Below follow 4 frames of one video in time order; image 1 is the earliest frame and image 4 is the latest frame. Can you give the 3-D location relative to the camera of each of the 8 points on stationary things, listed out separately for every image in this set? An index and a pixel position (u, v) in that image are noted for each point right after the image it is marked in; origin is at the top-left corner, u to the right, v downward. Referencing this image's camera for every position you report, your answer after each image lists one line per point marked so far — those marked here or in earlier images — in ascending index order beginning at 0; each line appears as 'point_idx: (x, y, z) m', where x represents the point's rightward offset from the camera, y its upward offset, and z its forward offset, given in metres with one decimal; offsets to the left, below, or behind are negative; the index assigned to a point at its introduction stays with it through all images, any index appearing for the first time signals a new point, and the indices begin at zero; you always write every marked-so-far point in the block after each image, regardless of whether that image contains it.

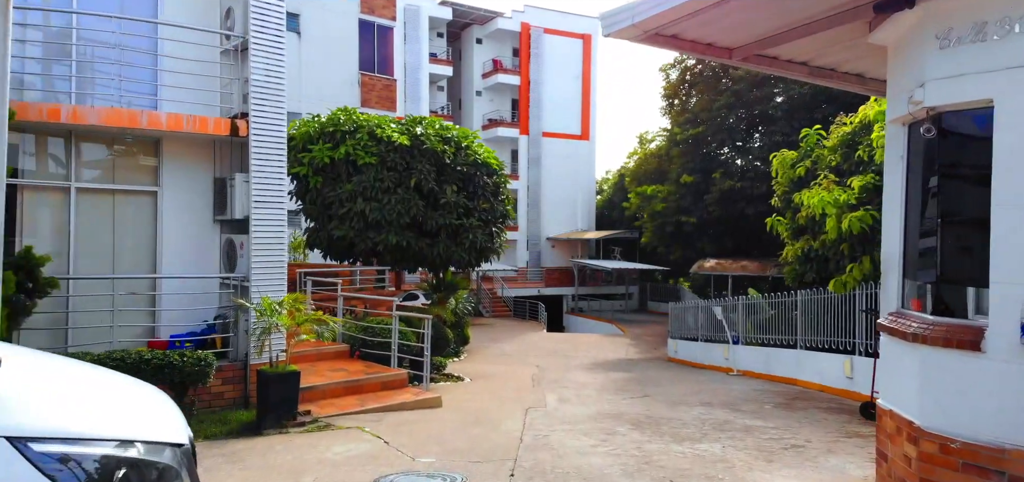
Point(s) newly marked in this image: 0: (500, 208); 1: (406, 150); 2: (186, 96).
0: (-0.2, +0.6, +13.4) m
1: (-1.9, +1.6, +12.6) m
2: (-4.0, +1.8, +8.6) m
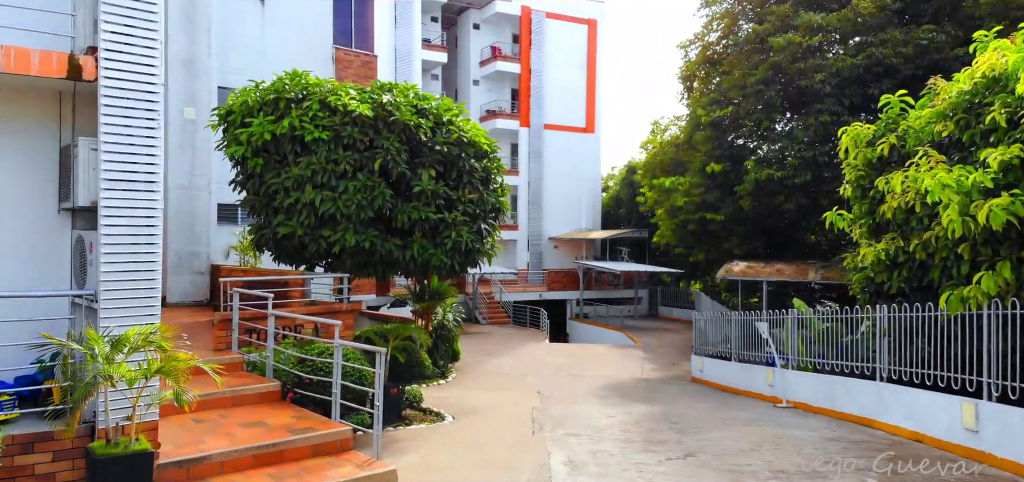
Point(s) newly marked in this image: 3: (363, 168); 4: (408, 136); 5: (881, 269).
0: (-0.3, +0.6, +10.6) m
1: (-2.0, +1.6, +9.8) m
2: (-4.1, +1.8, +5.8) m
3: (-2.1, +1.0, +9.7) m
4: (-1.5, +1.5, +9.9) m
5: (+4.7, -0.4, +9.1) m
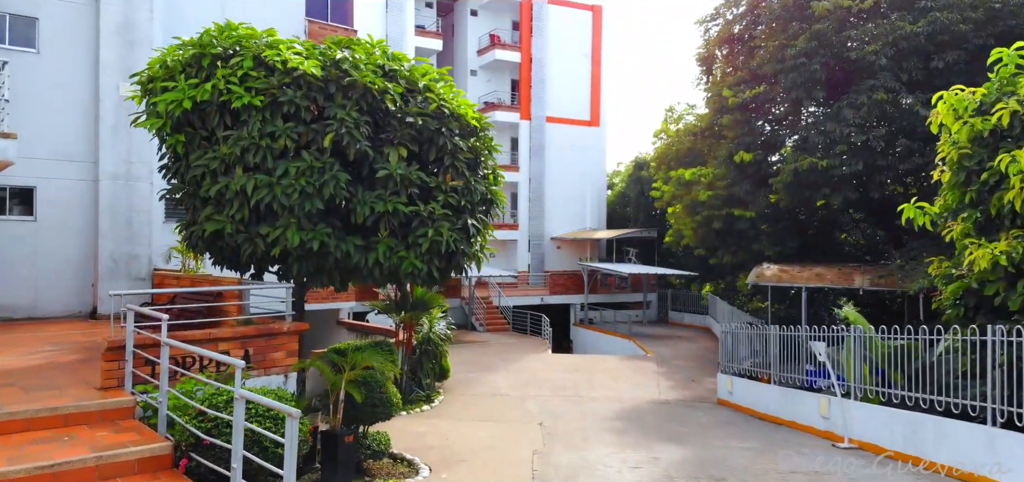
0: (-0.4, +0.6, +8.3) m
1: (-2.1, +1.6, +7.5) m
2: (-4.1, +1.8, +3.6) m
3: (-2.1, +1.0, +7.5) m
4: (-1.5, +1.5, +7.7) m
5: (+4.7, -0.4, +6.8) m
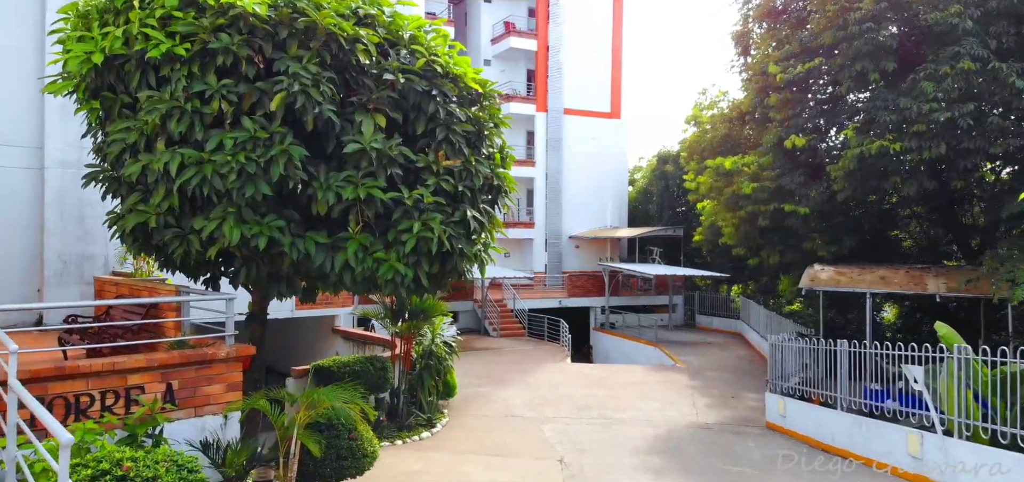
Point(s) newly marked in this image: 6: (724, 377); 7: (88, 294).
0: (-0.3, +0.7, +6.4) m
1: (-2.0, +1.6, +5.7) m
2: (-4.1, +1.8, +1.8) m
3: (-2.0, +1.0, +5.6) m
4: (-1.4, +1.5, +5.8) m
5: (+4.7, -0.3, +4.8) m
6: (+5.1, -3.3, +16.9) m
7: (-6.4, -0.8, +10.6) m
